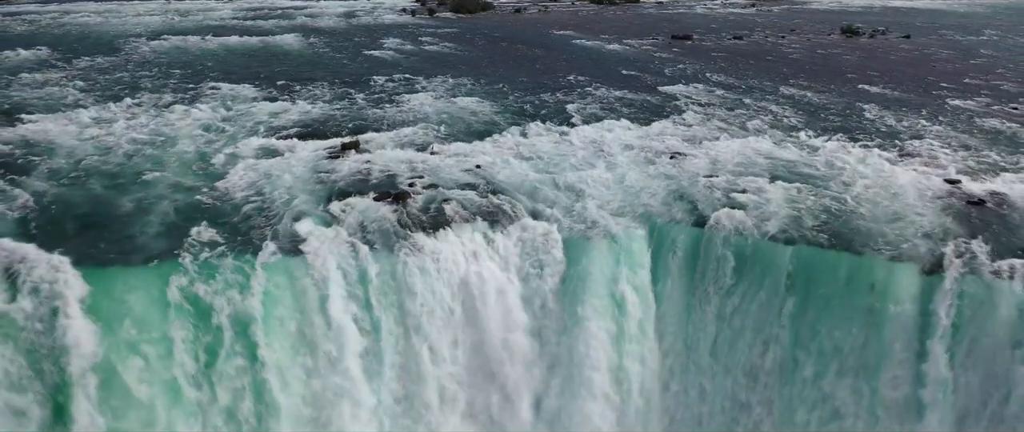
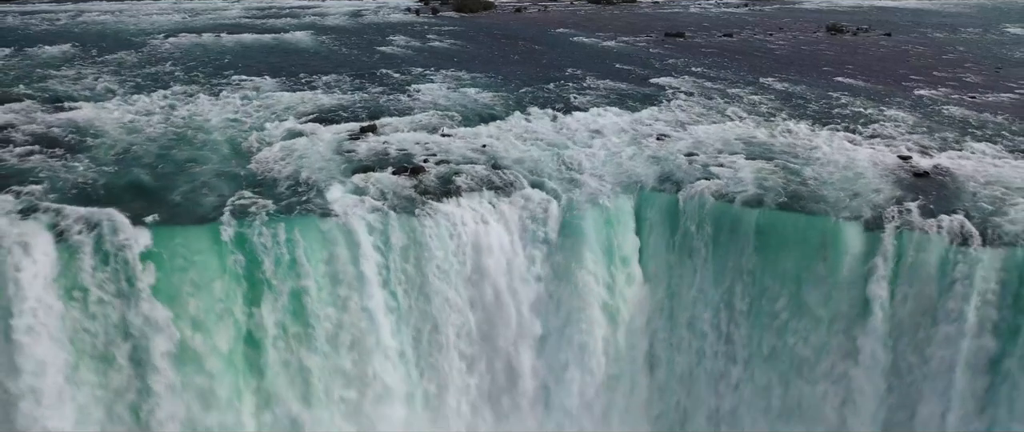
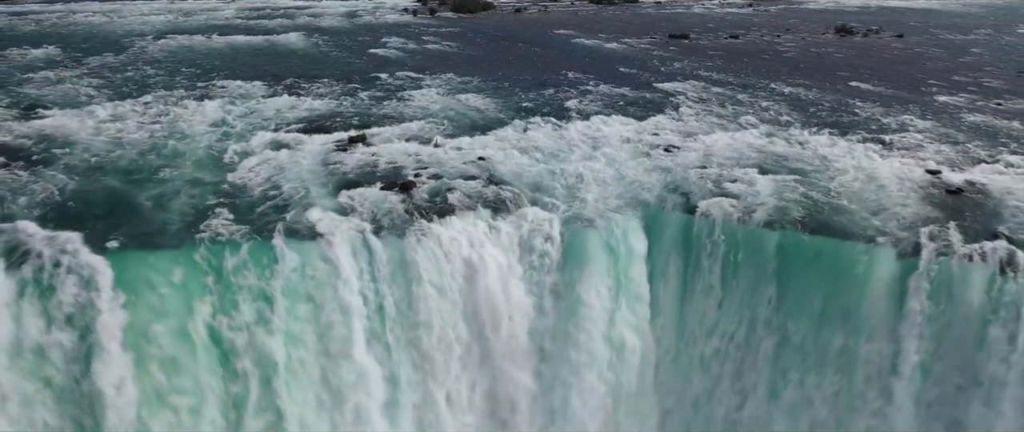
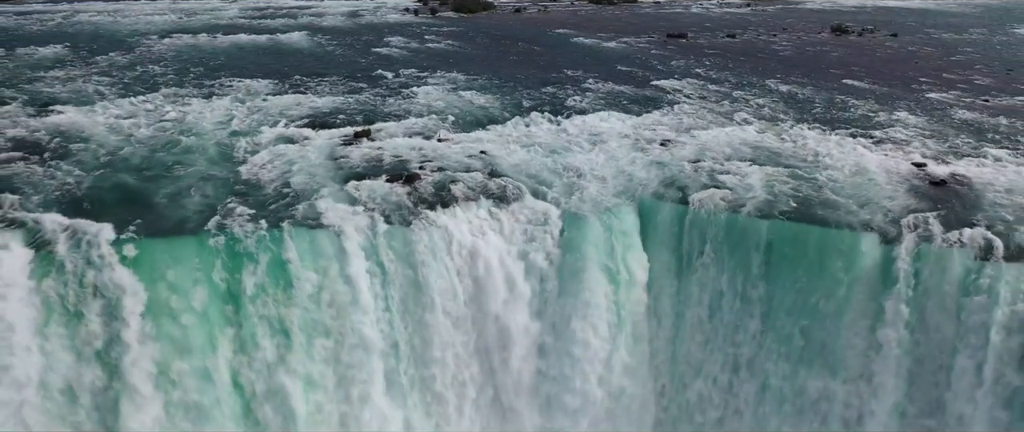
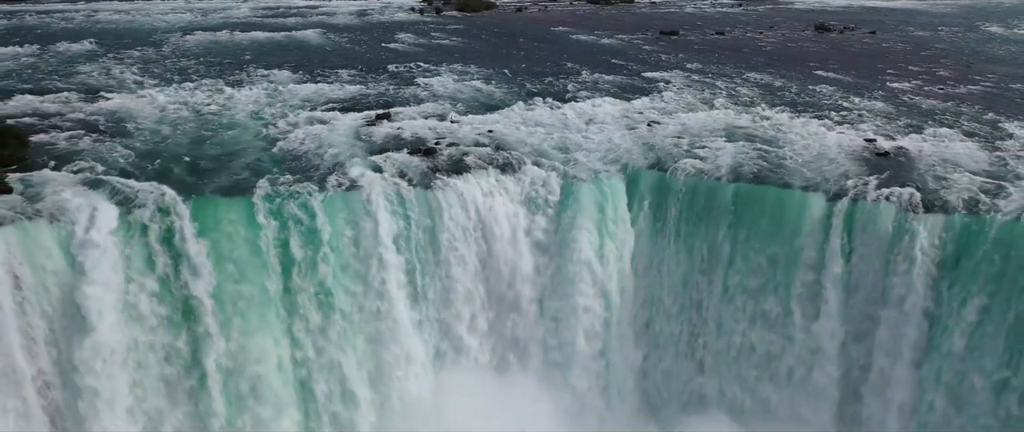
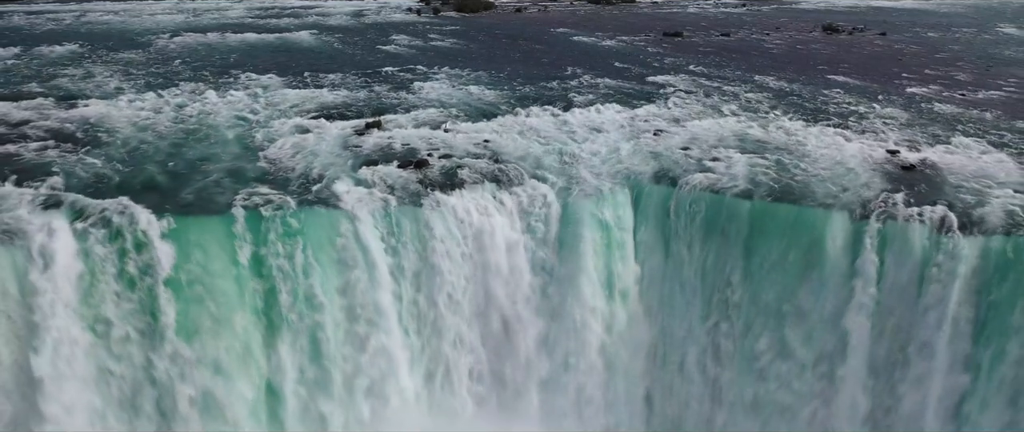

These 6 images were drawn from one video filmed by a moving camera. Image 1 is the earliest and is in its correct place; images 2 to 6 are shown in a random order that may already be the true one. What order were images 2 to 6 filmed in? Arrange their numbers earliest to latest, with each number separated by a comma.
3, 4, 2, 6, 5
